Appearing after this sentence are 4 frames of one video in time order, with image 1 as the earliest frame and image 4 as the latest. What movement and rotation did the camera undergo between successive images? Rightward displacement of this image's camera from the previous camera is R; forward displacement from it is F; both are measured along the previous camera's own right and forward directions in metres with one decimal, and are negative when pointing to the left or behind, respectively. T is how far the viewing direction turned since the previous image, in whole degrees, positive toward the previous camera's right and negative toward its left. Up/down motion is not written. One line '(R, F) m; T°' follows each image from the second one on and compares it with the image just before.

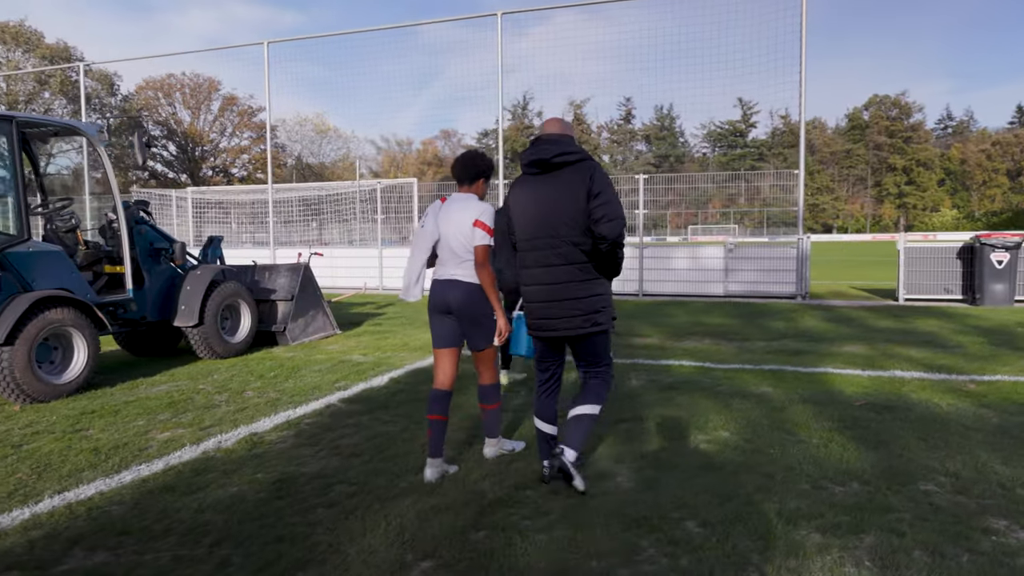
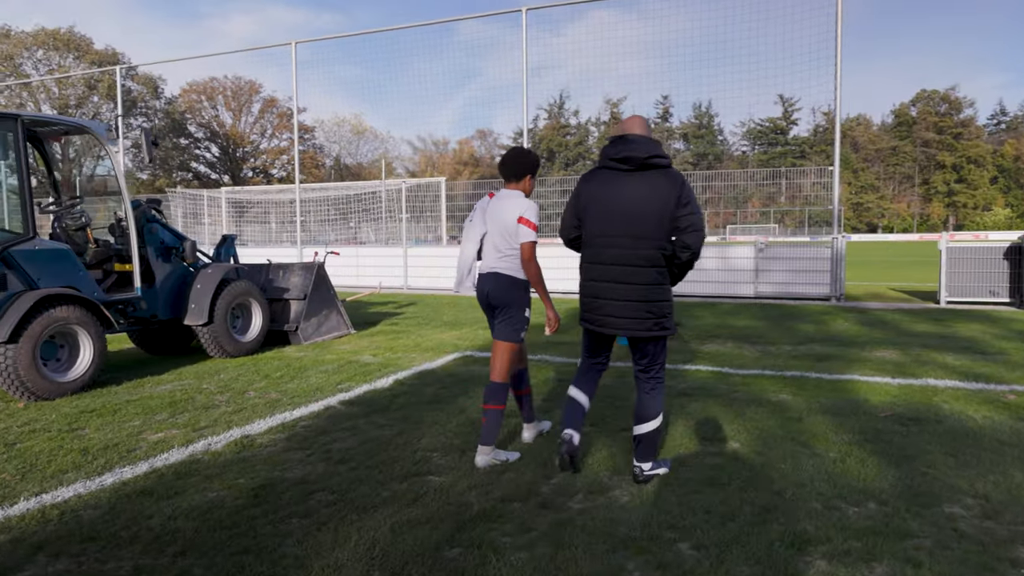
(+0.2, +0.2) m; -3°
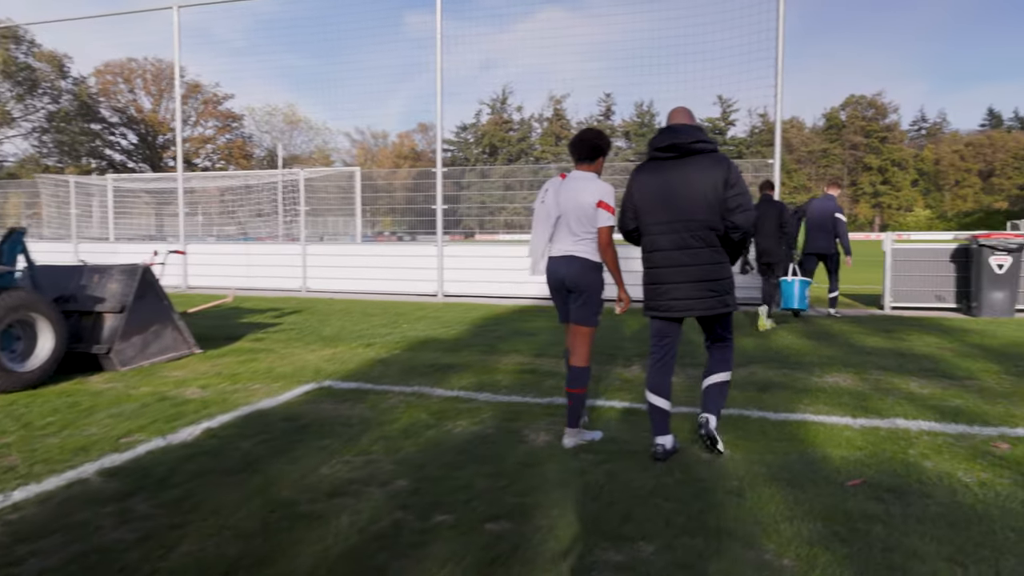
(+0.5, +1.4) m; +4°
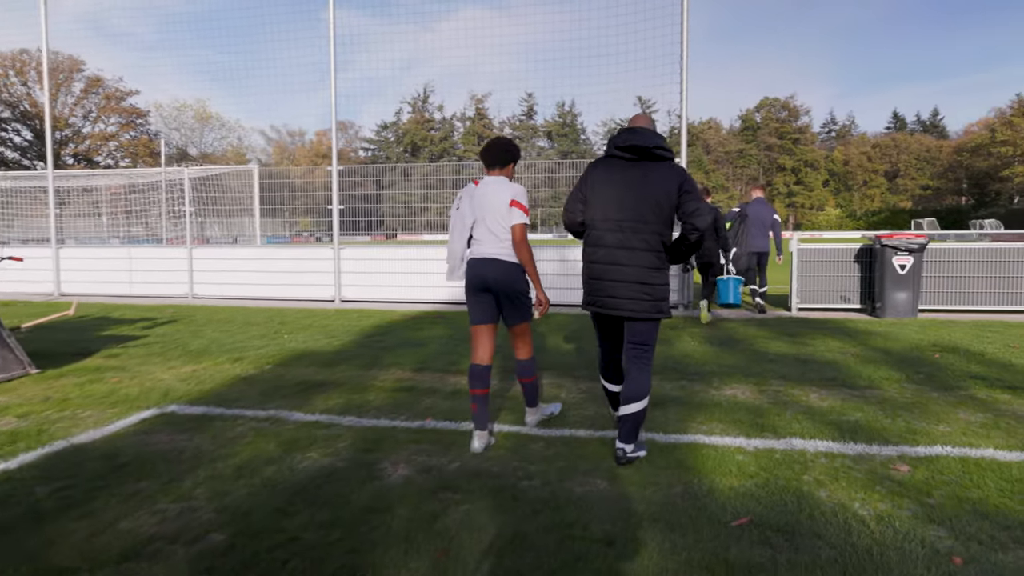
(+0.3, +0.5) m; +5°
